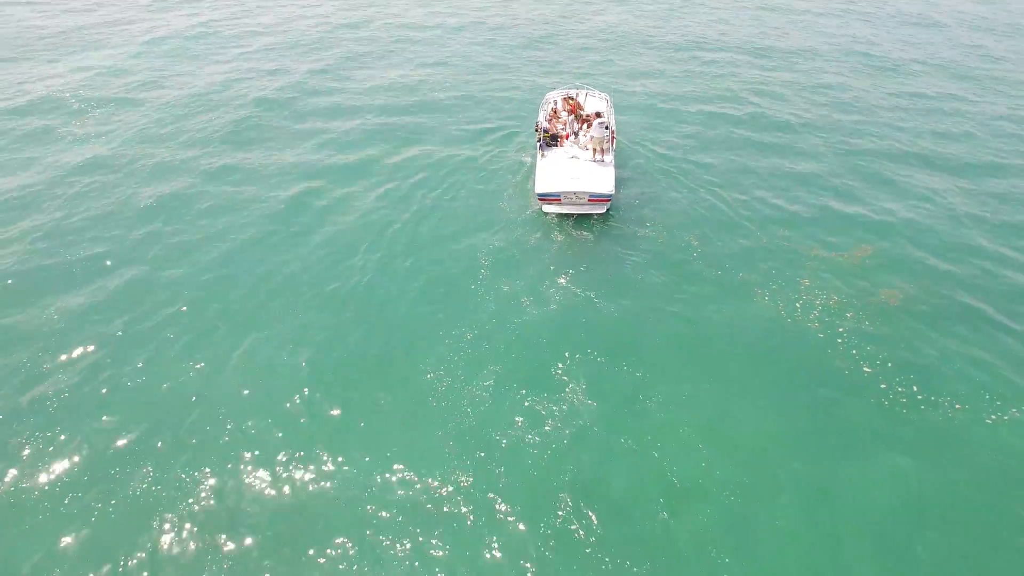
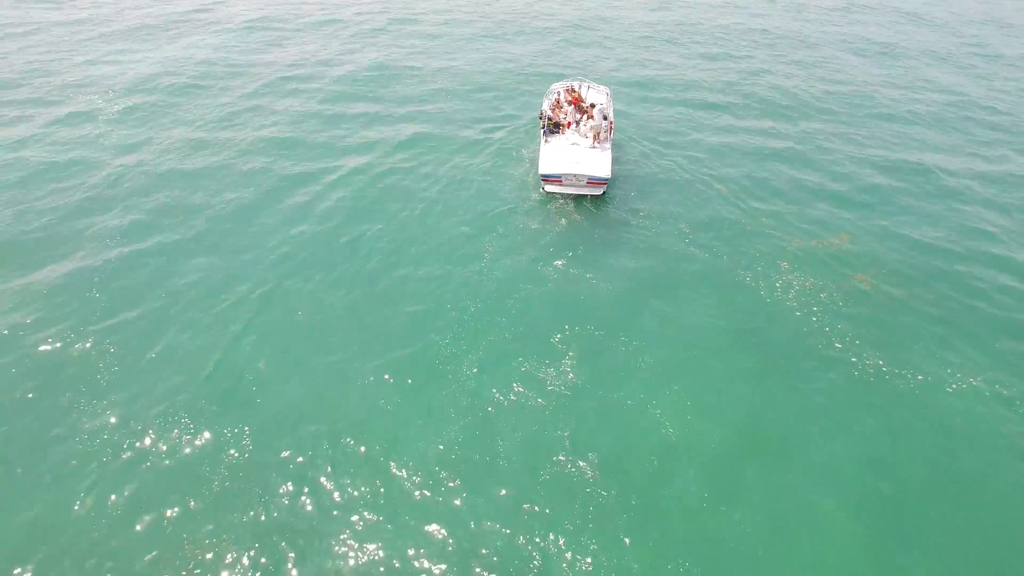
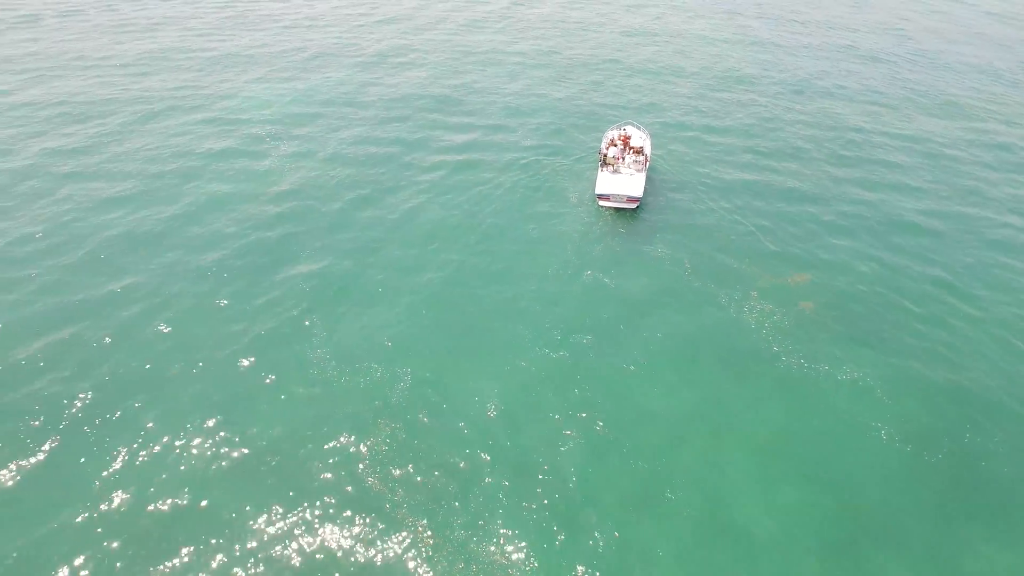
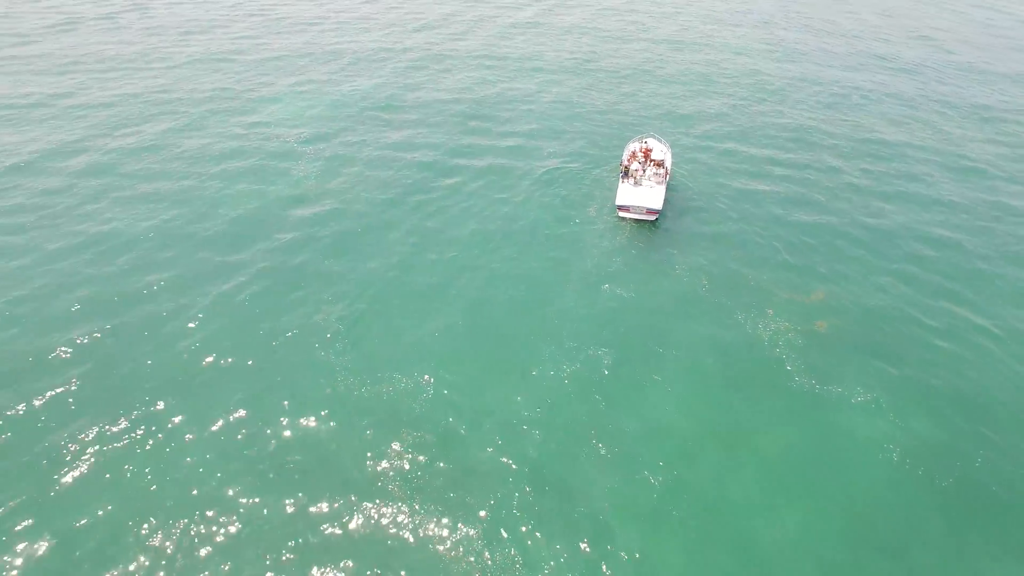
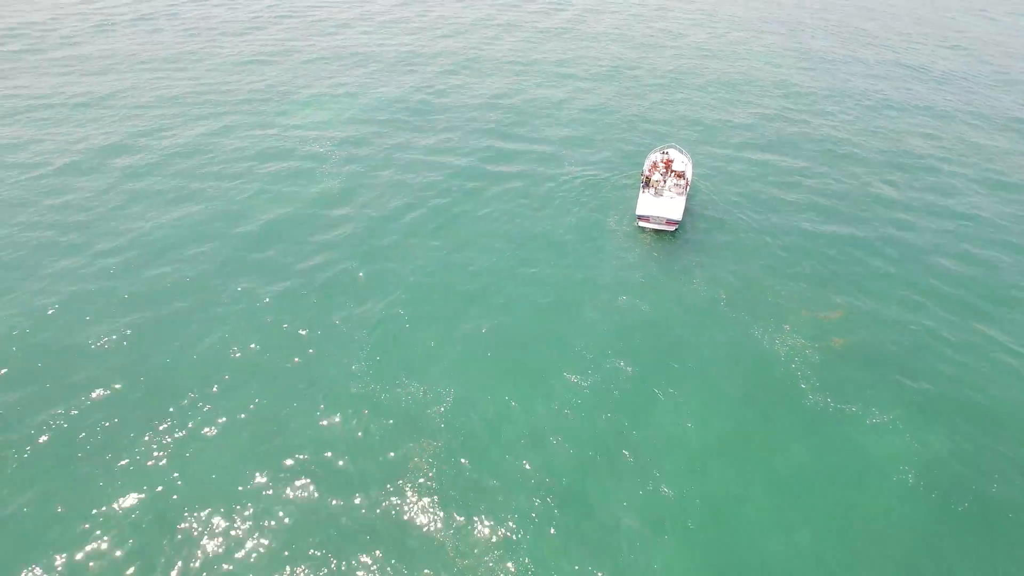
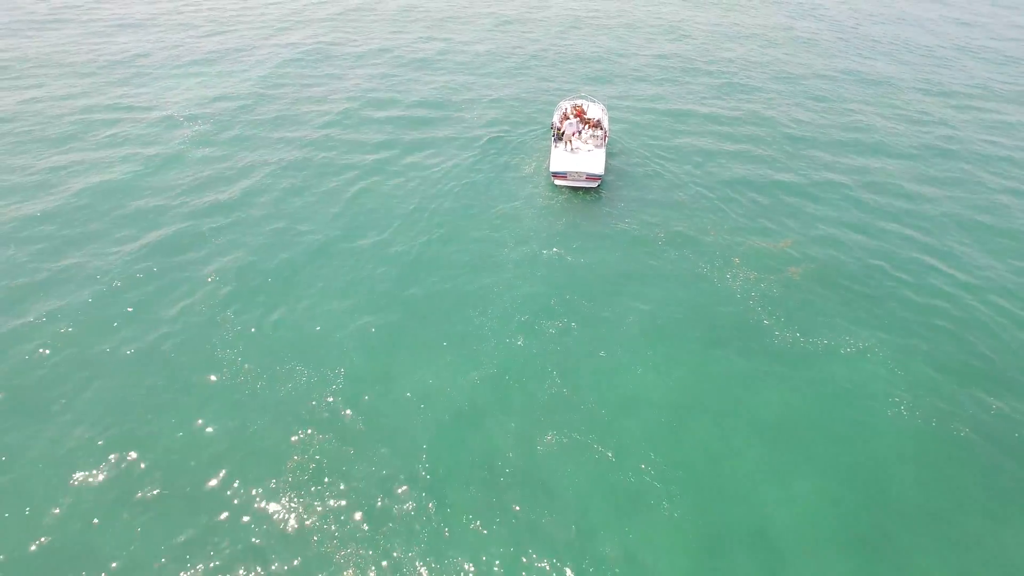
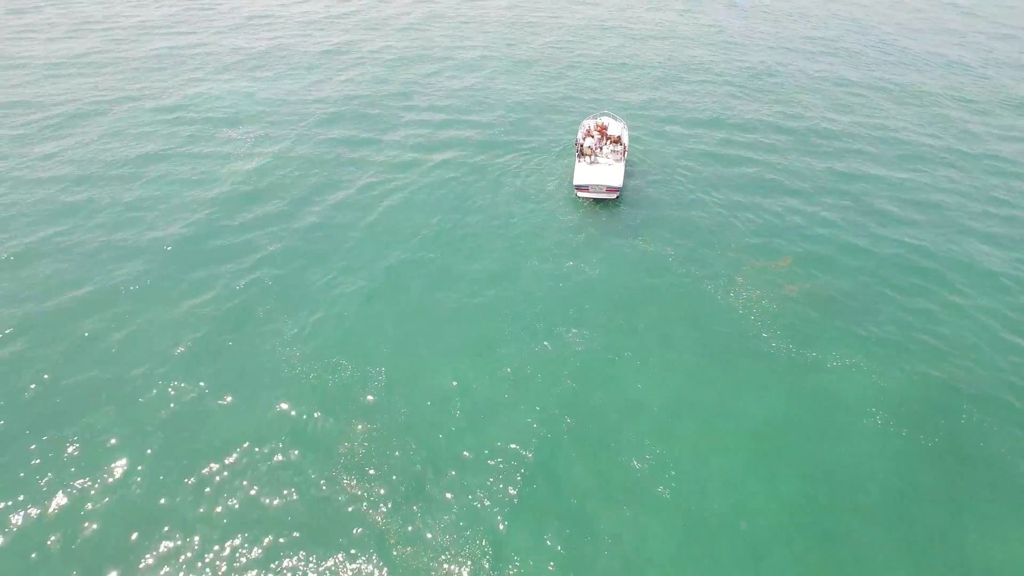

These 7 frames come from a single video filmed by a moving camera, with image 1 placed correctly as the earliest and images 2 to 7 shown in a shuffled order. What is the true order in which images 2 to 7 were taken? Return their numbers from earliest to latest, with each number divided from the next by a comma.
2, 6, 7, 3, 4, 5
